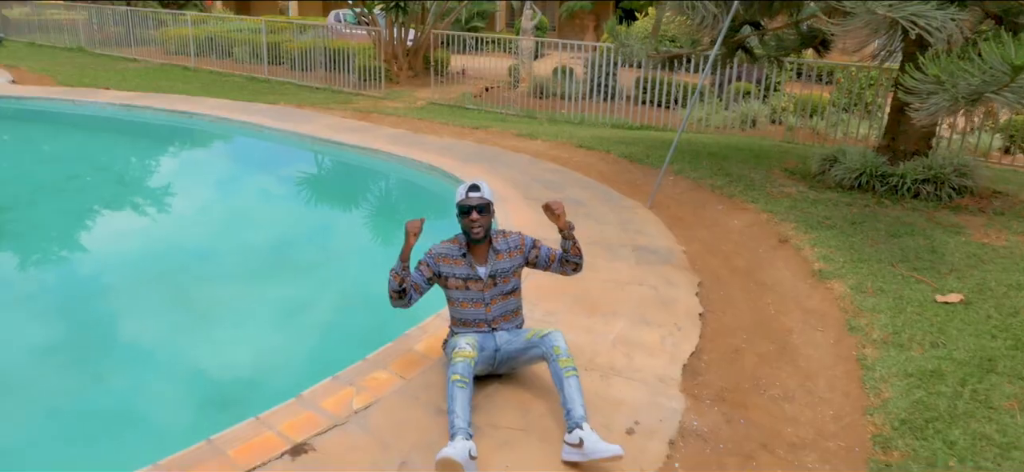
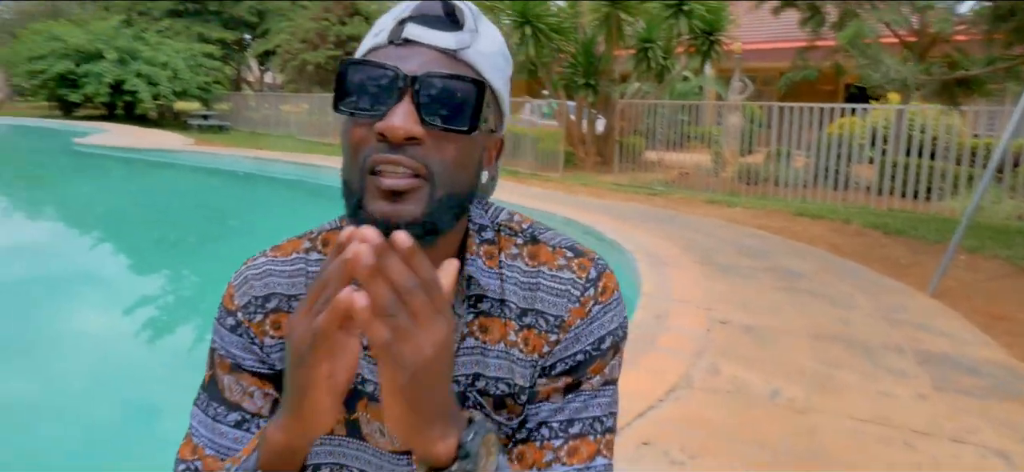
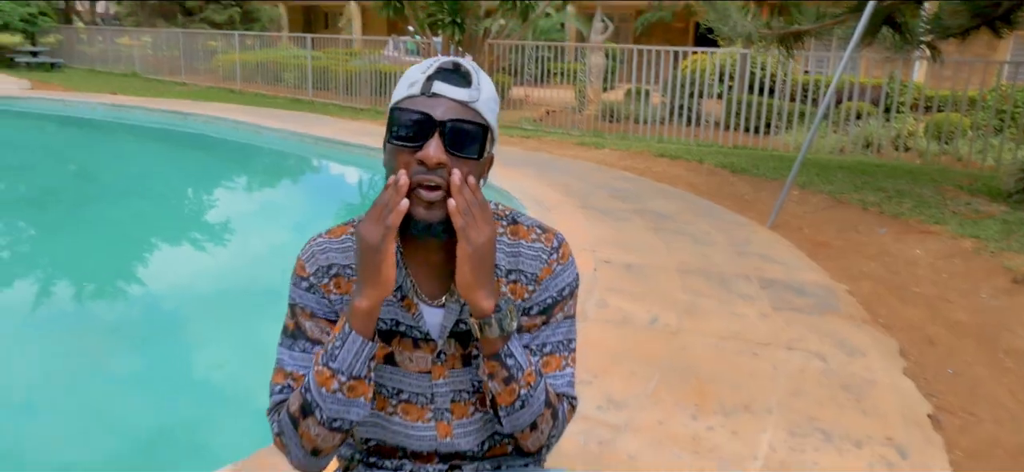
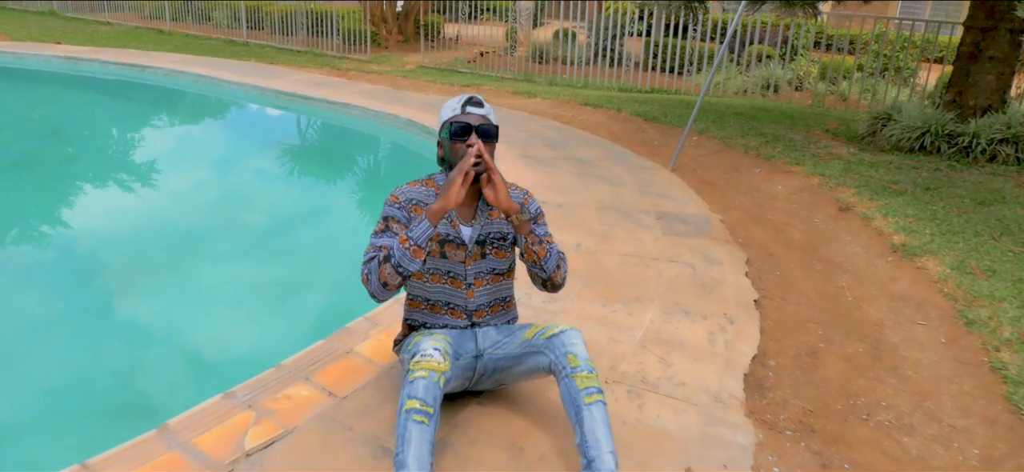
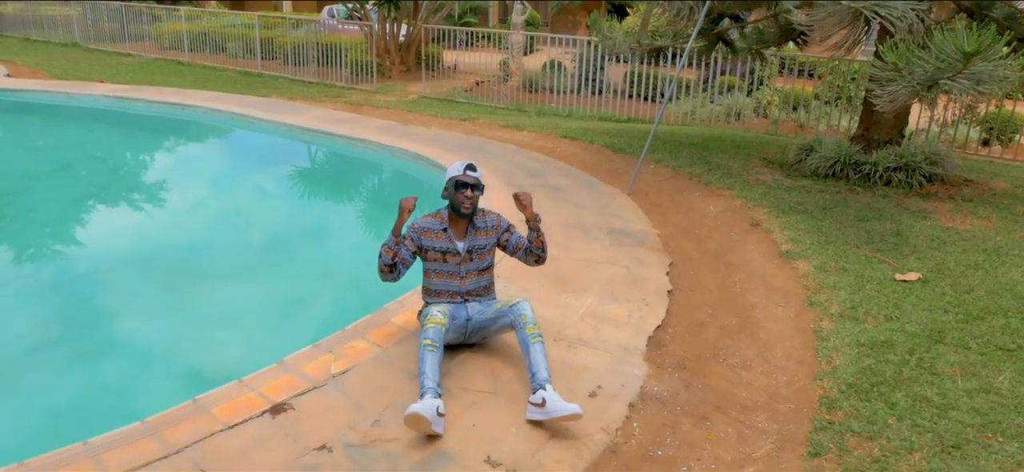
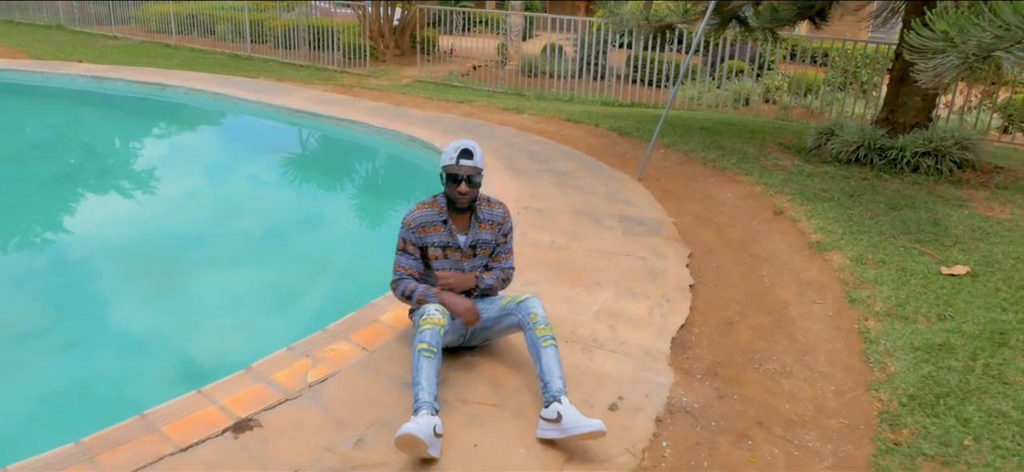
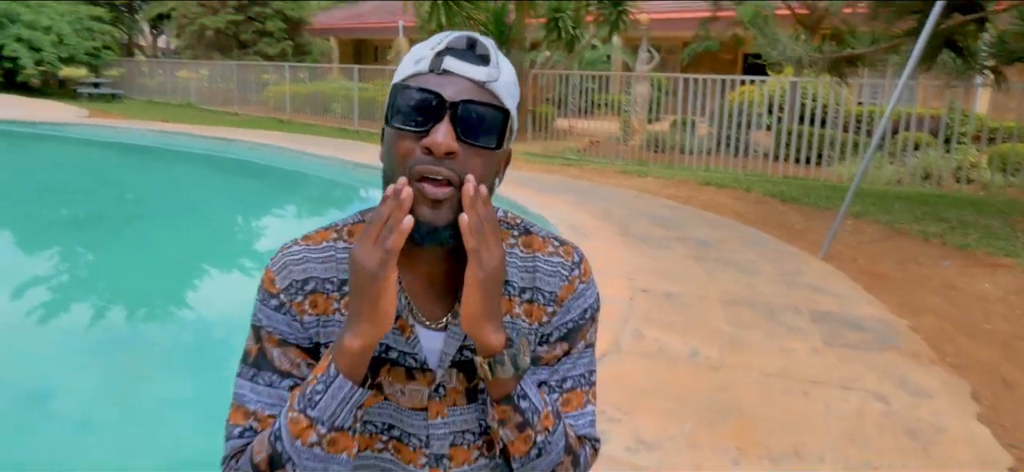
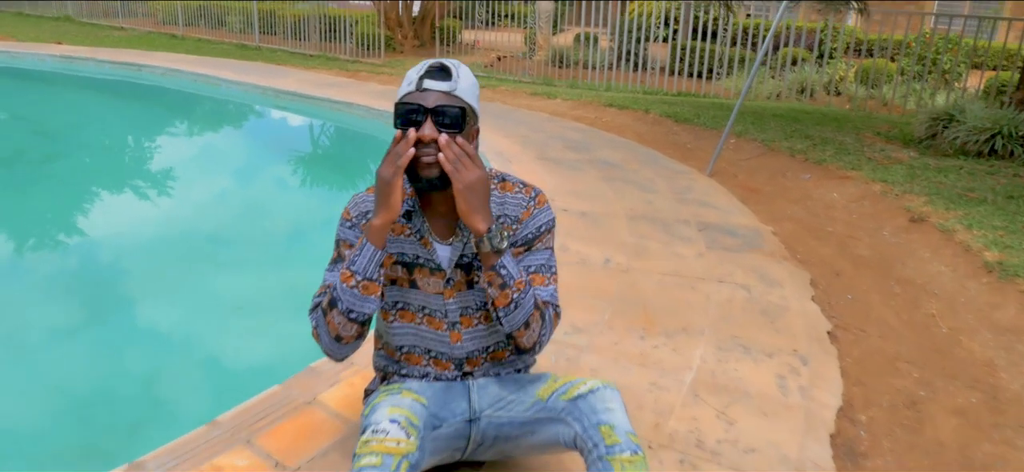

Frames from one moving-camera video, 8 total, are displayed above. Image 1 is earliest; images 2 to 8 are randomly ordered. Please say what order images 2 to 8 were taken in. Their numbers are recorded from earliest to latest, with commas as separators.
5, 6, 4, 8, 3, 7, 2
